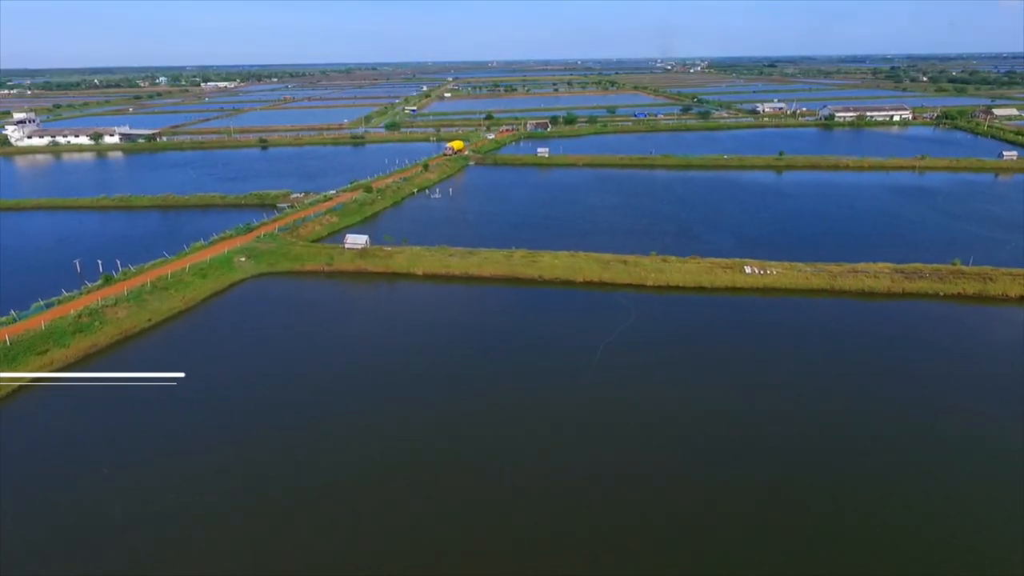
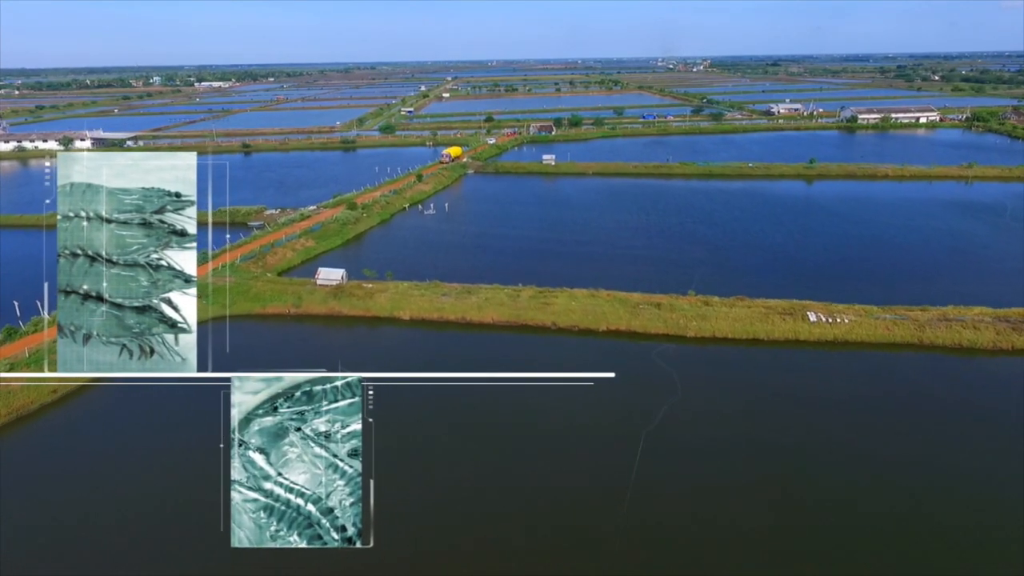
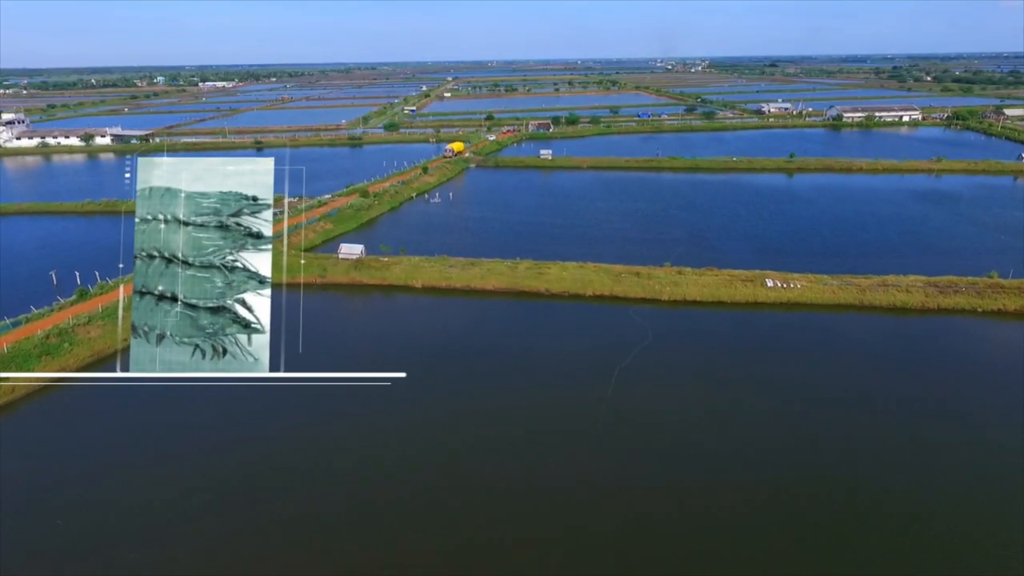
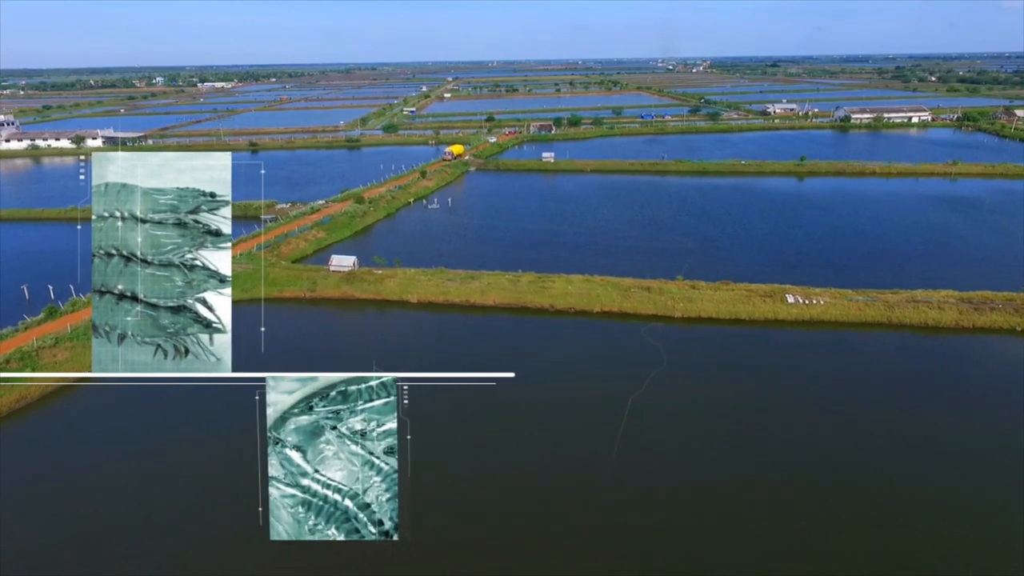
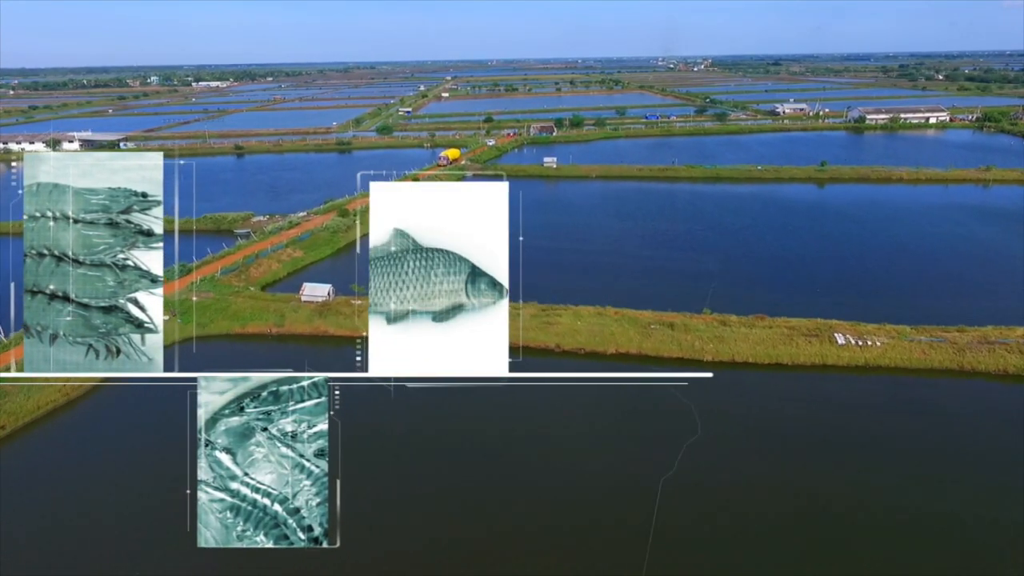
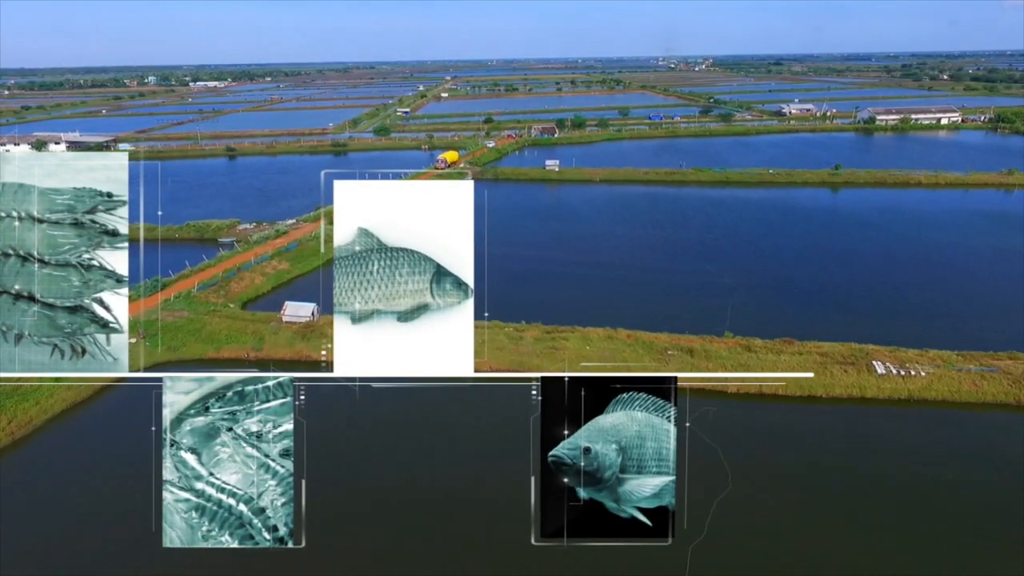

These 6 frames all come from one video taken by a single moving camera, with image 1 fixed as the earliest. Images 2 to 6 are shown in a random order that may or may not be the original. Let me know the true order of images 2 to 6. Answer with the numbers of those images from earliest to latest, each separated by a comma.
3, 4, 2, 5, 6
